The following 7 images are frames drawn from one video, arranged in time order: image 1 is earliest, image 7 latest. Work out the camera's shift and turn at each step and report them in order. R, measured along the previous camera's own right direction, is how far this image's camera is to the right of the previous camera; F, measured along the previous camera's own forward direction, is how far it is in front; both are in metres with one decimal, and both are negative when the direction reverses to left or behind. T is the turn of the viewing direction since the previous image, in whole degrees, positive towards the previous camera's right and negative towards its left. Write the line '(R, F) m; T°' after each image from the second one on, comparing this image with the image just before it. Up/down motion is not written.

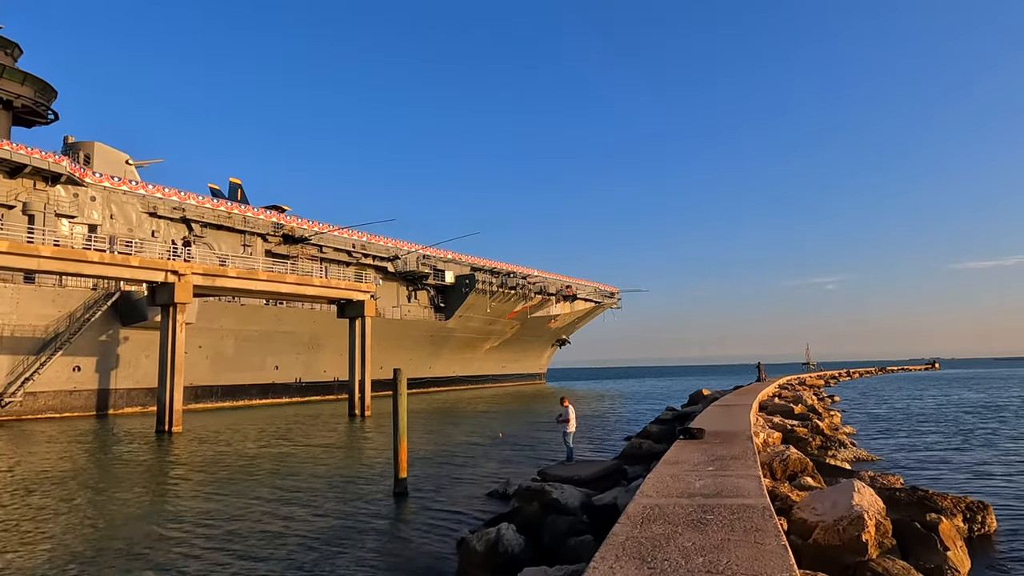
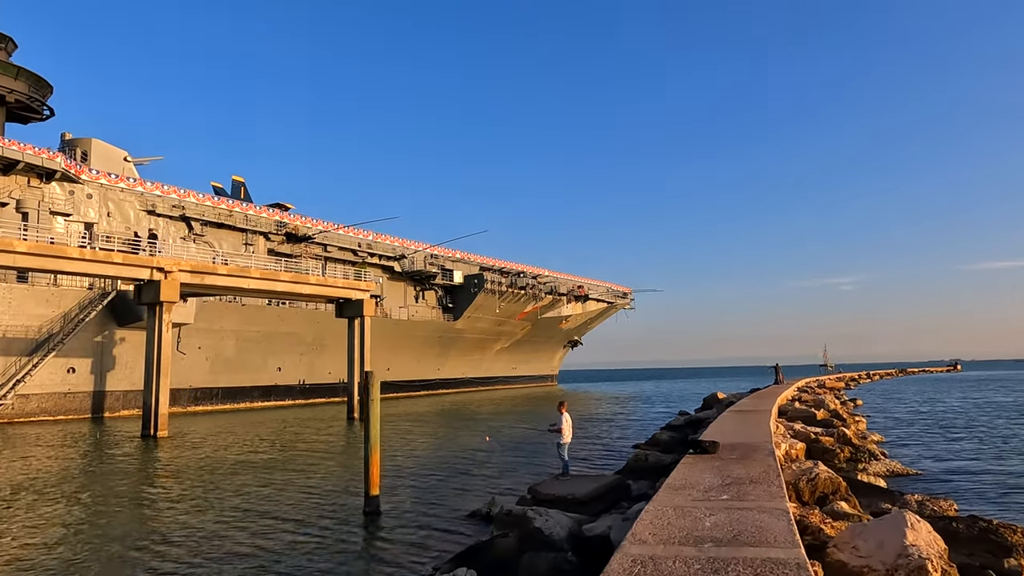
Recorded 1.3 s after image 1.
(+0.3, +0.8) m; -1°
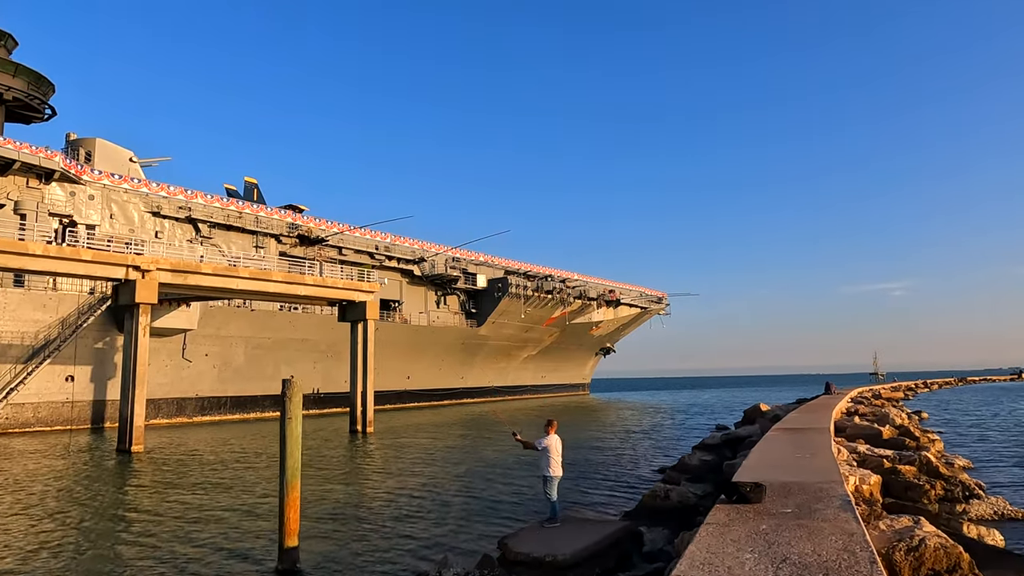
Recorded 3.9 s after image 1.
(+0.5, +1.6) m; -3°
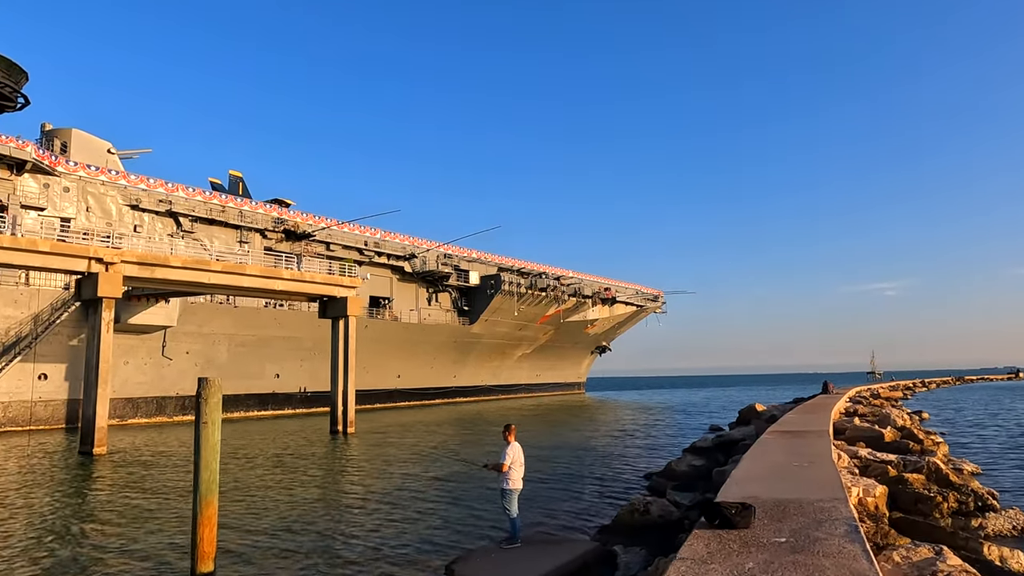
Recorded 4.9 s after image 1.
(+0.3, +0.6) m; 0°
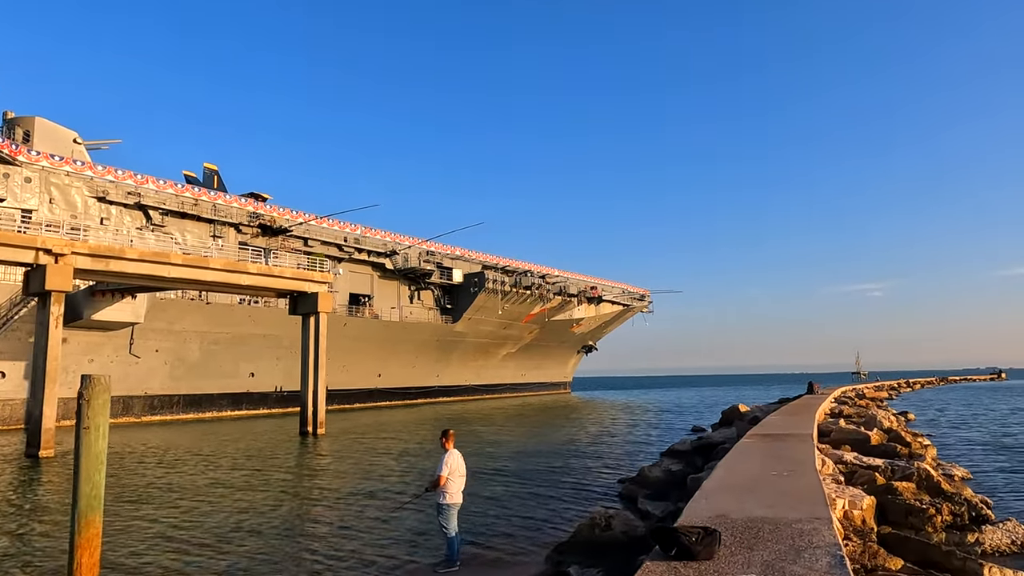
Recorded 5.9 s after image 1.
(+0.3, +0.5) m; +1°
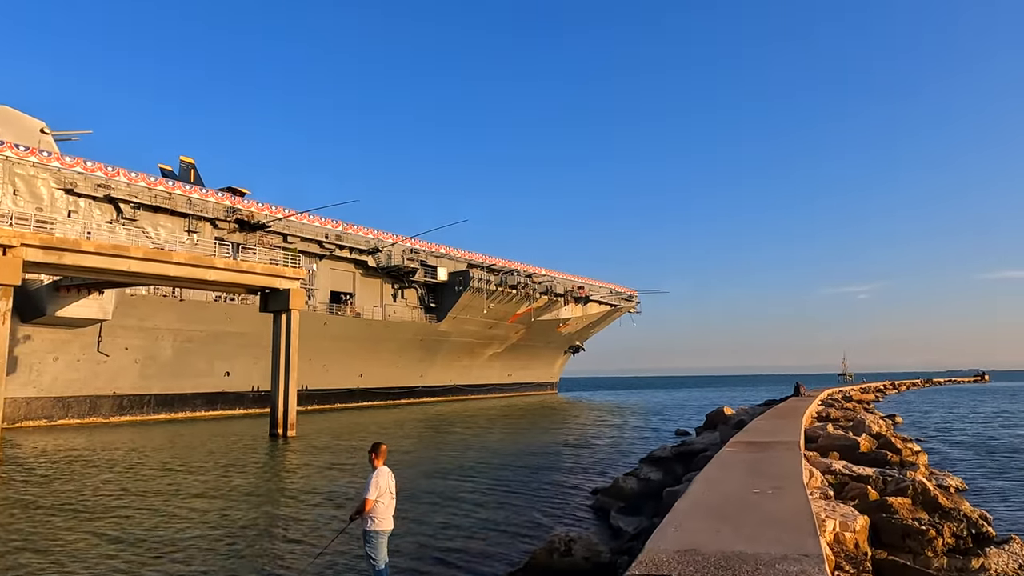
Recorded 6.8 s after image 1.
(+0.2, +0.5) m; +1°
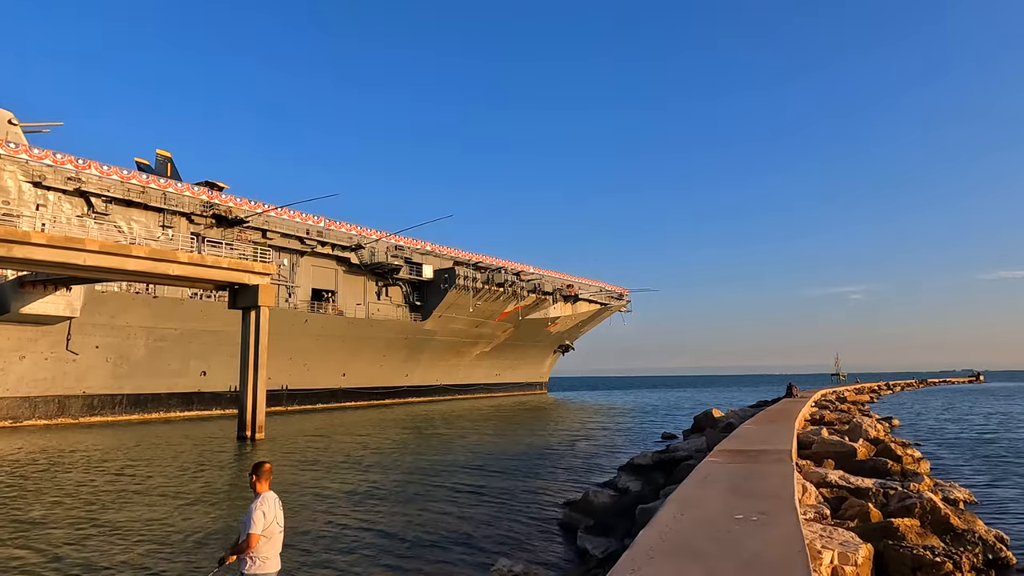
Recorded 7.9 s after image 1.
(+0.3, +0.6) m; +1°
